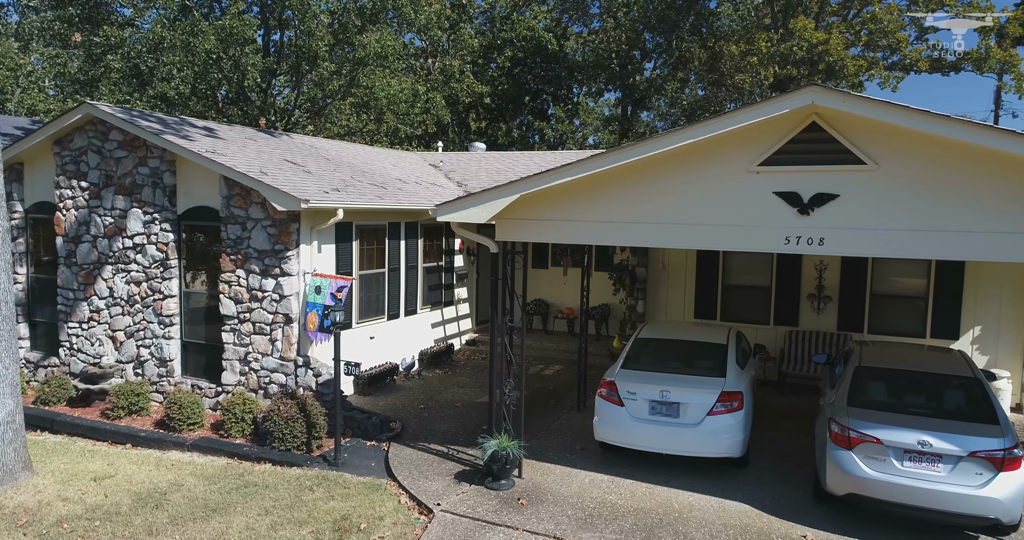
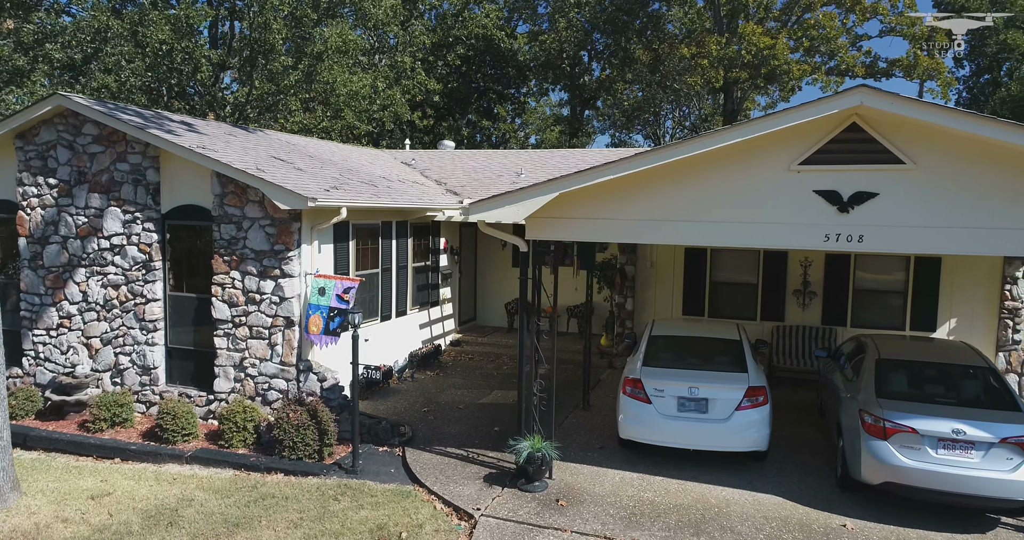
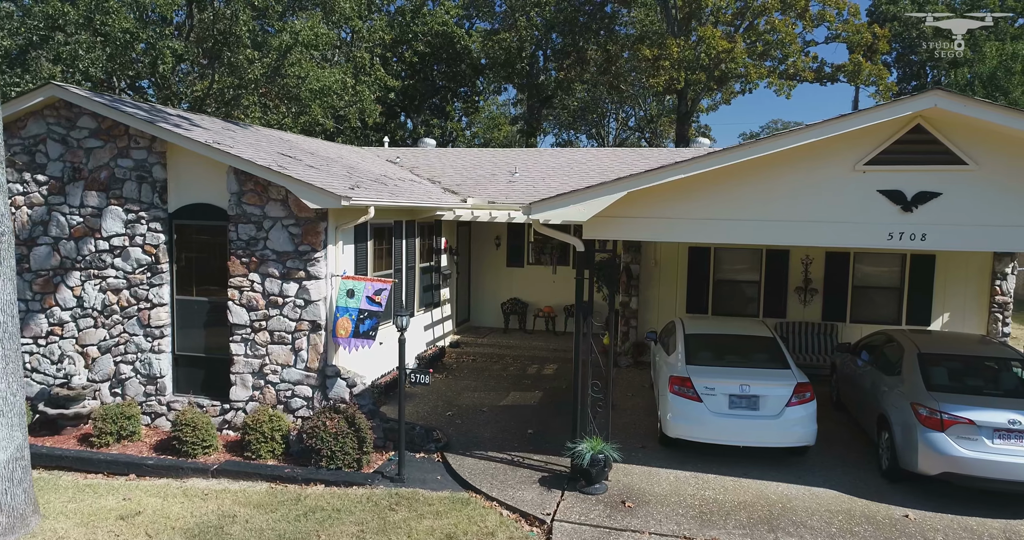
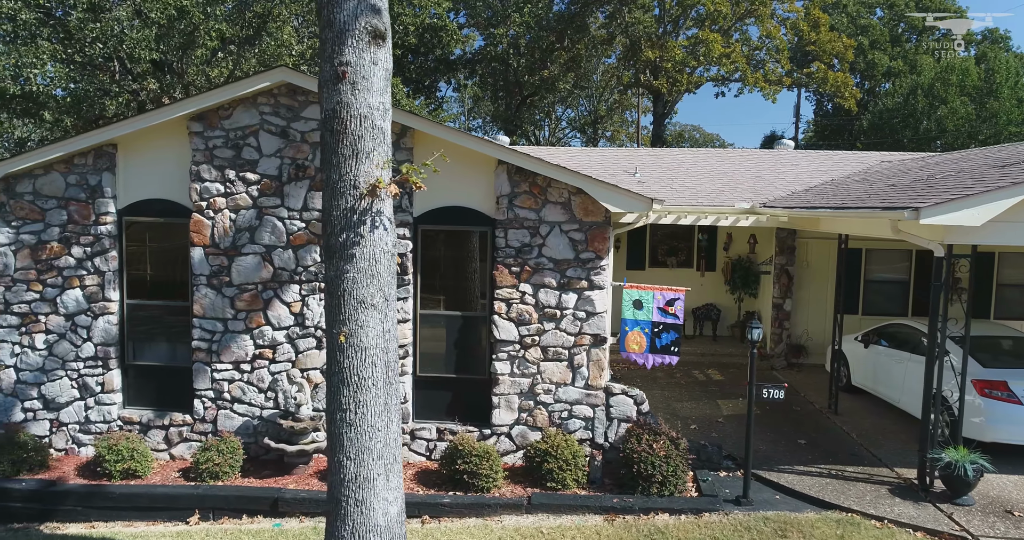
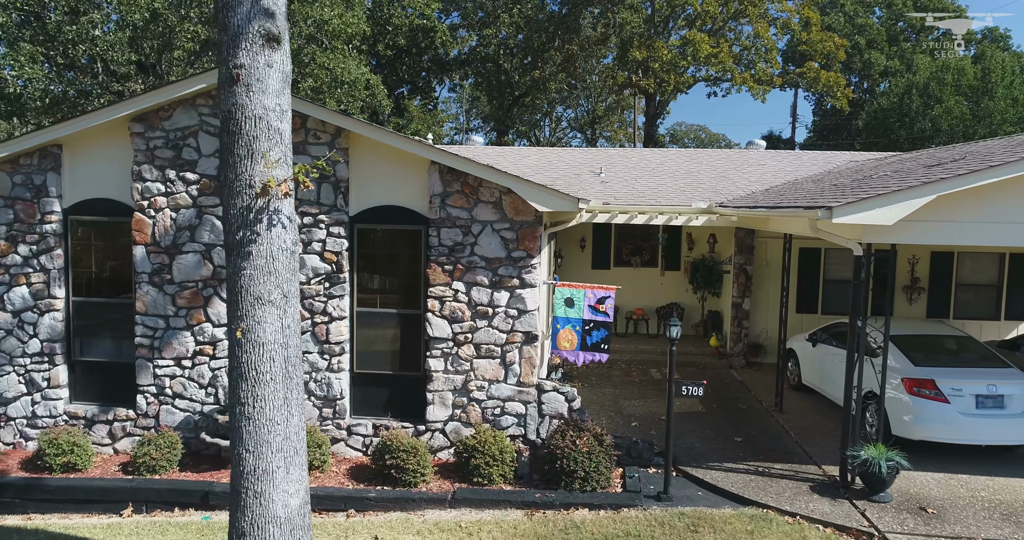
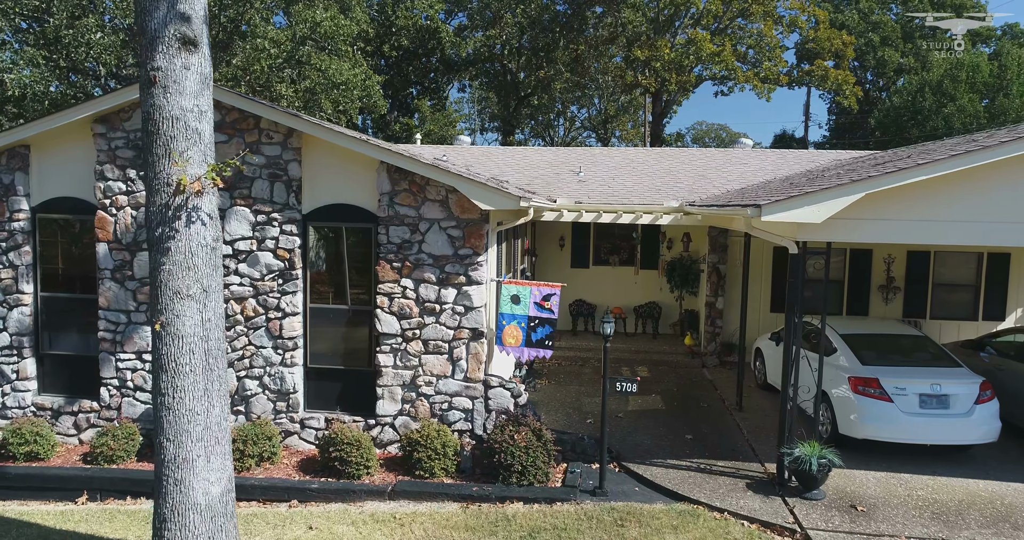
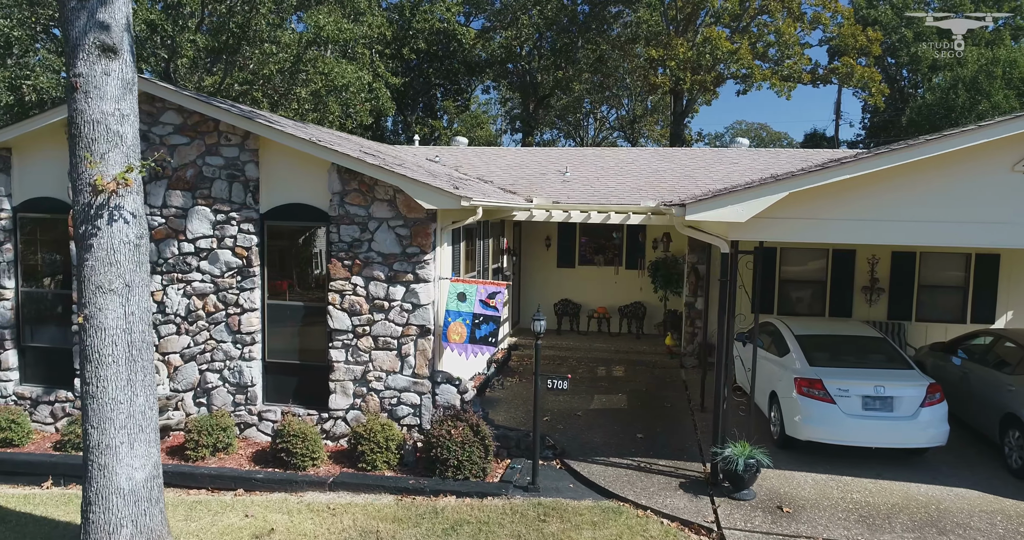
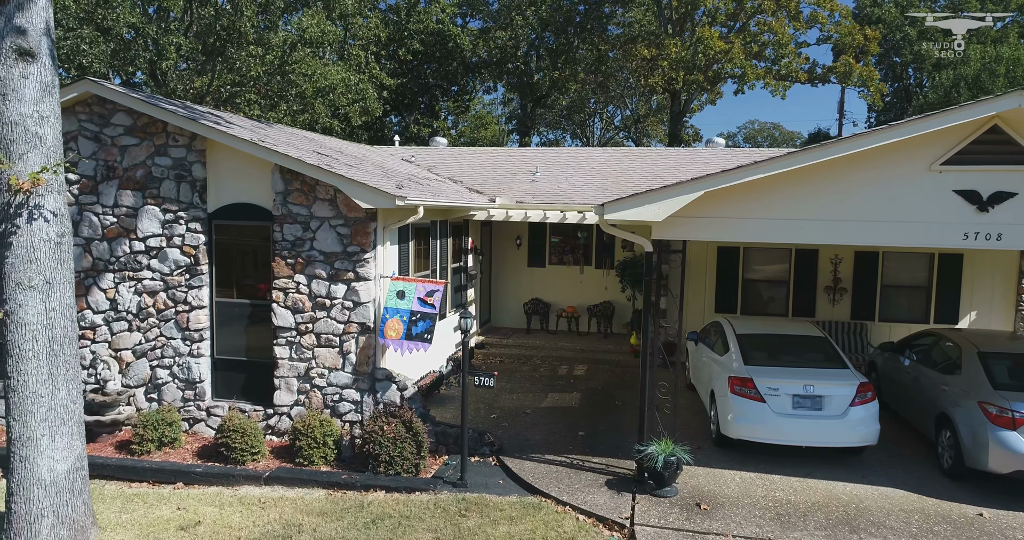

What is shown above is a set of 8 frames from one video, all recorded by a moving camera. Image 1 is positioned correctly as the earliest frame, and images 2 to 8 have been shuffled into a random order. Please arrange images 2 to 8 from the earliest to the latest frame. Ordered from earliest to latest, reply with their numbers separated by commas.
2, 3, 8, 7, 6, 5, 4
